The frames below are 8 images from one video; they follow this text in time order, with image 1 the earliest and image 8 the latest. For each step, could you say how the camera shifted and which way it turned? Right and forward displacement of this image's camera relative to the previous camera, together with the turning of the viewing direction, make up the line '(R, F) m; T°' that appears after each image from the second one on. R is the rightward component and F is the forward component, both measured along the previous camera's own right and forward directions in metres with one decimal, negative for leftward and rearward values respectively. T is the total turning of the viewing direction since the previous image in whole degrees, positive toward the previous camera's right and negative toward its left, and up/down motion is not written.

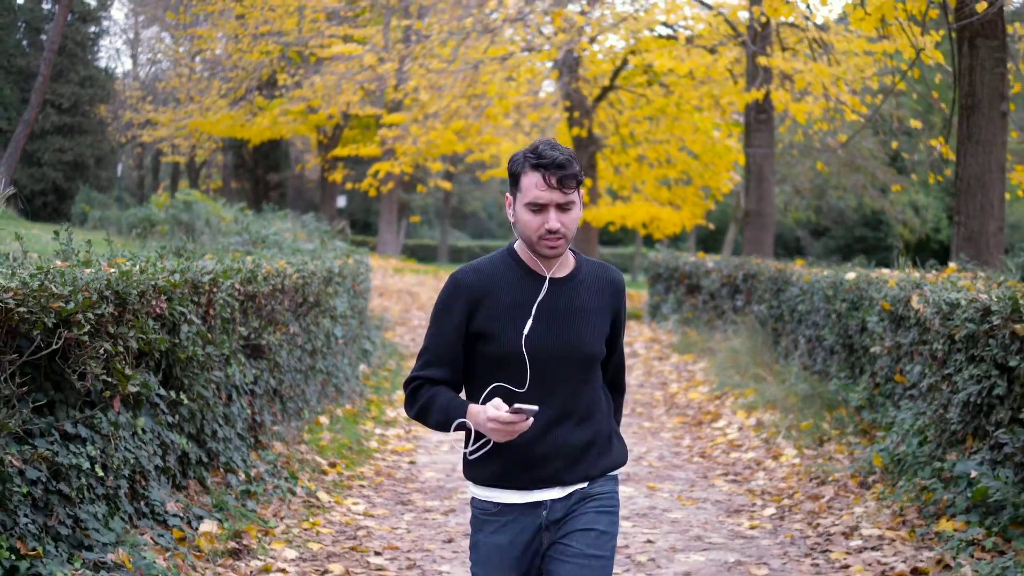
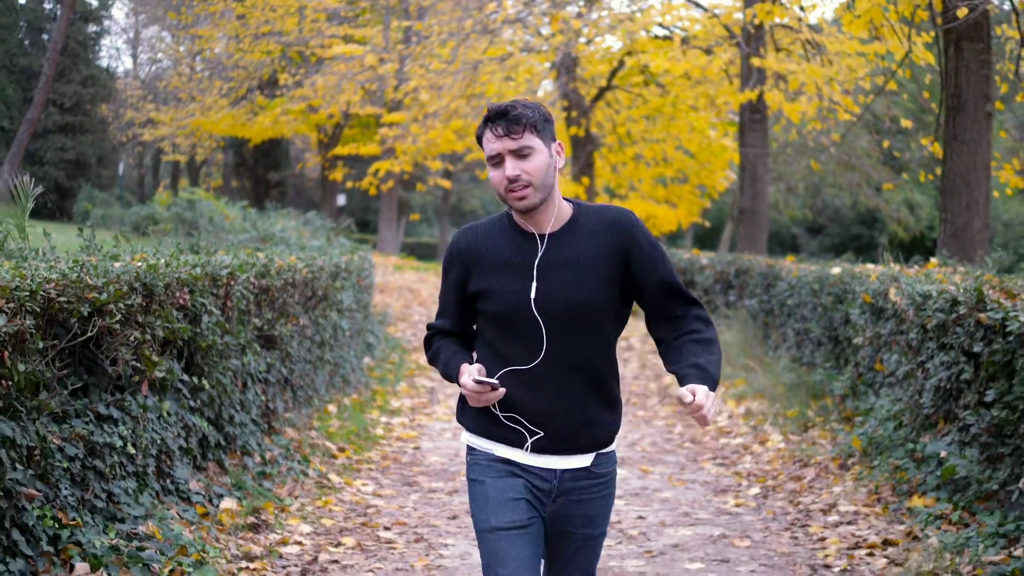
(0.0, -0.4) m; 0°
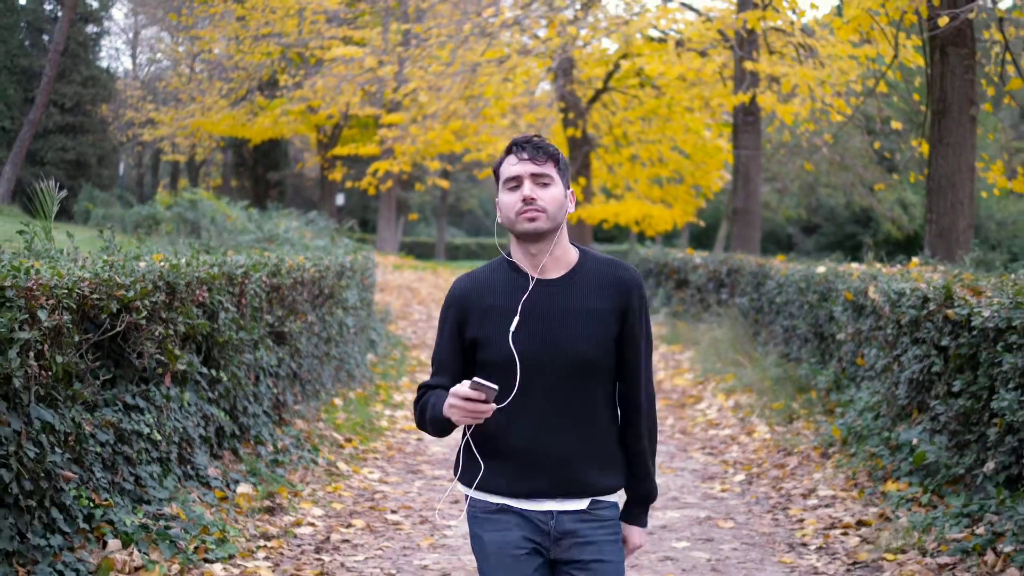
(0.0, -0.4) m; 0°
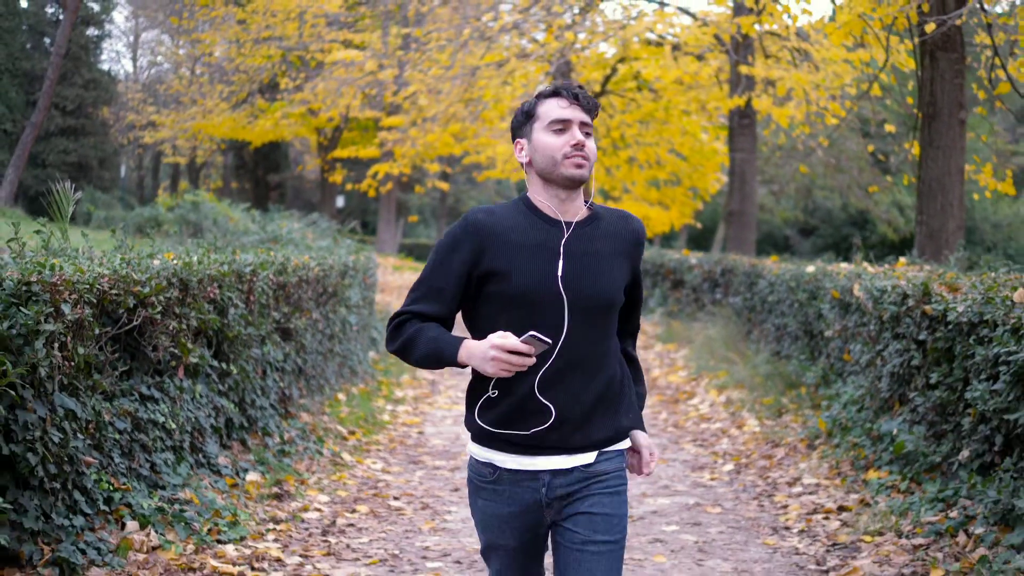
(0.0, -0.3) m; 0°
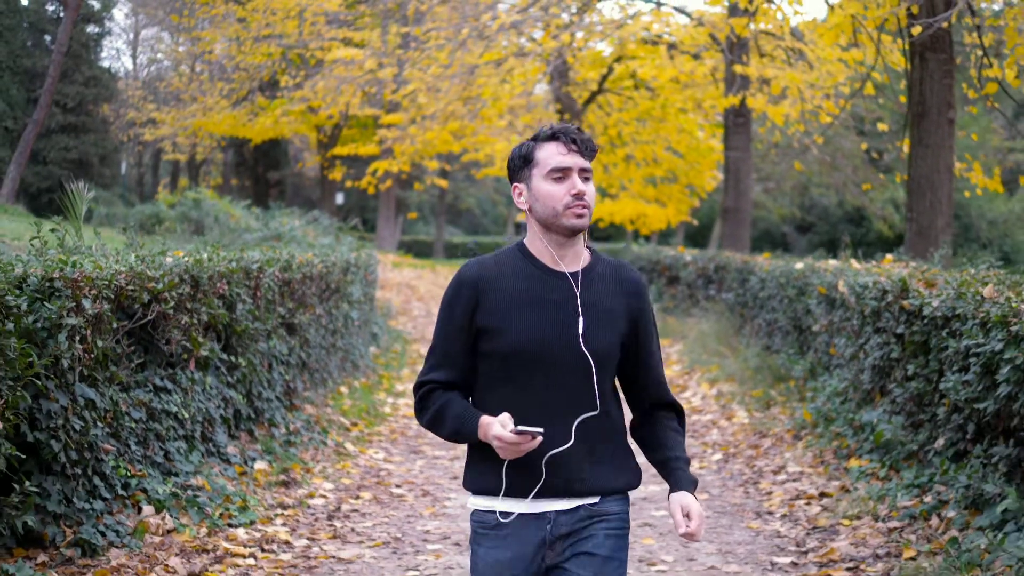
(0.0, -0.3) m; 0°
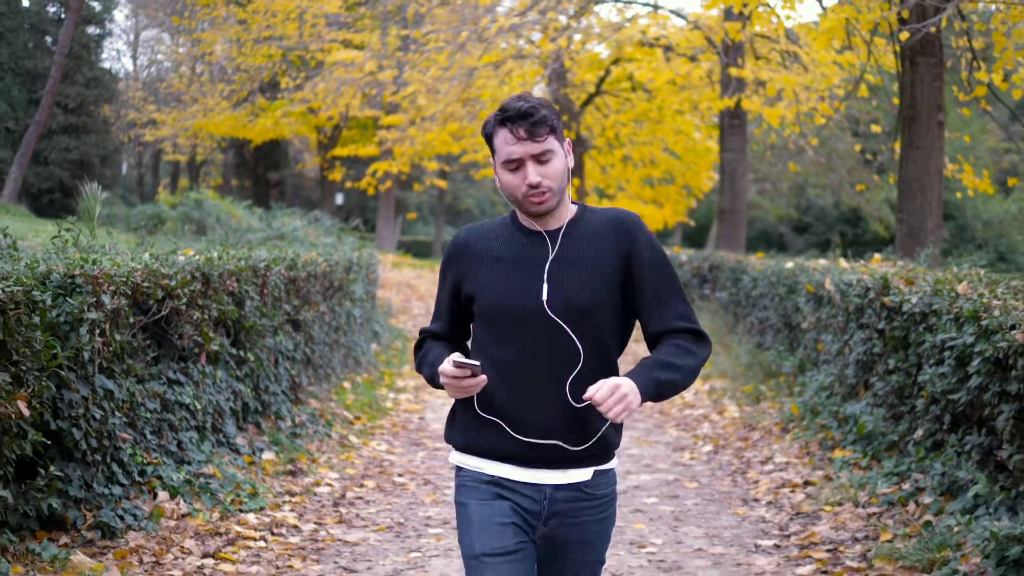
(0.0, -0.3) m; 0°
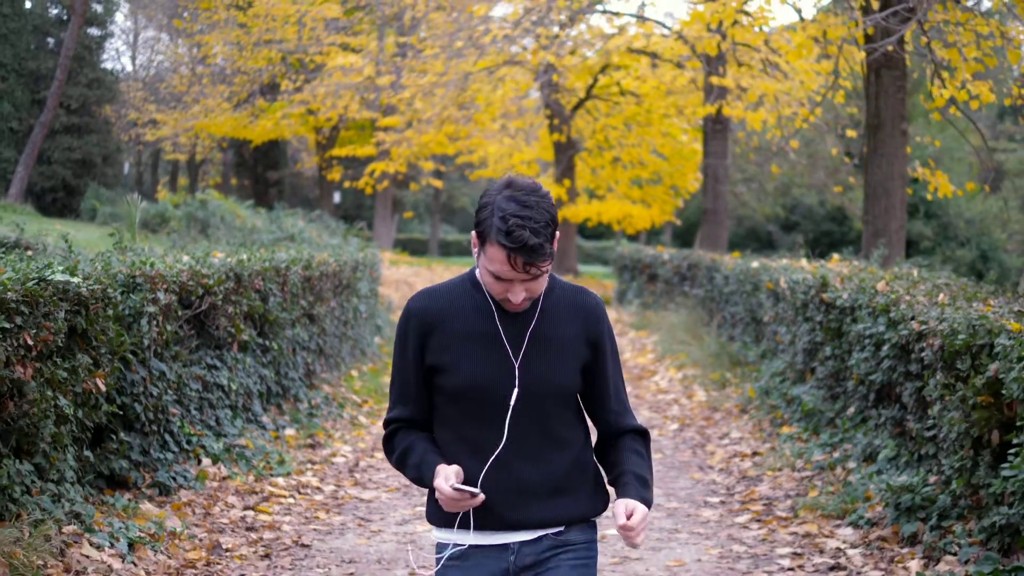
(0.0, -1.2) m; 0°
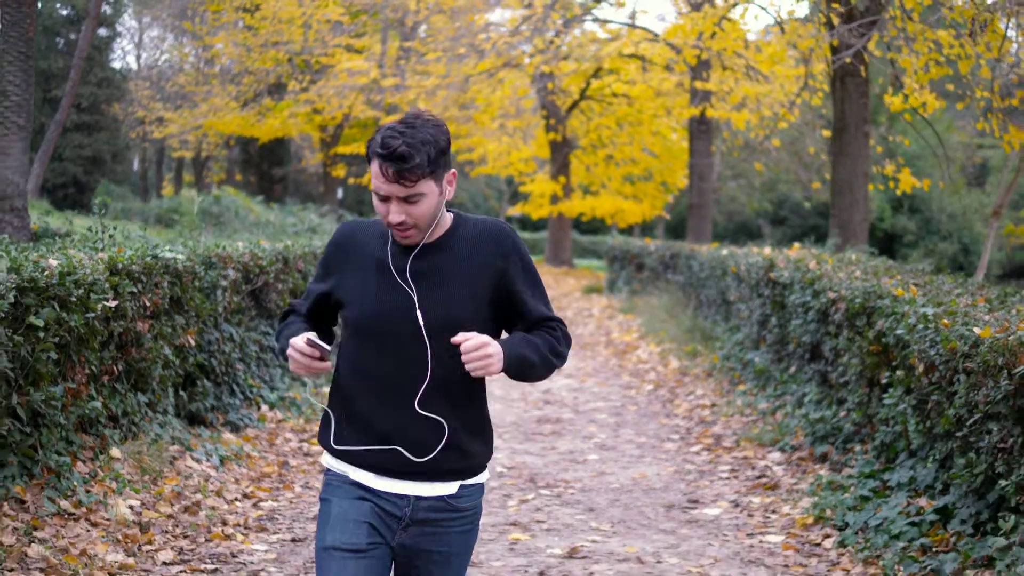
(0.0, -1.8) m; 0°
